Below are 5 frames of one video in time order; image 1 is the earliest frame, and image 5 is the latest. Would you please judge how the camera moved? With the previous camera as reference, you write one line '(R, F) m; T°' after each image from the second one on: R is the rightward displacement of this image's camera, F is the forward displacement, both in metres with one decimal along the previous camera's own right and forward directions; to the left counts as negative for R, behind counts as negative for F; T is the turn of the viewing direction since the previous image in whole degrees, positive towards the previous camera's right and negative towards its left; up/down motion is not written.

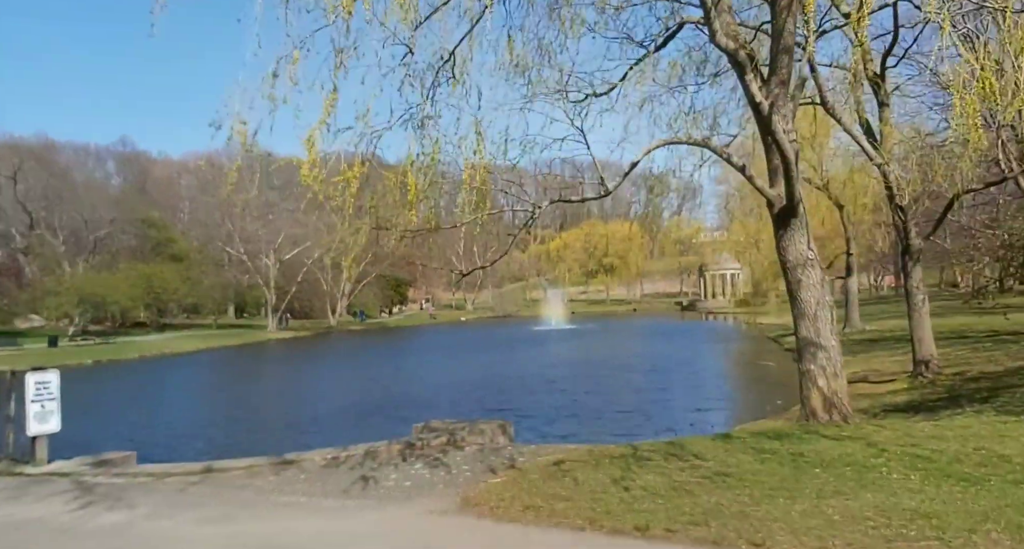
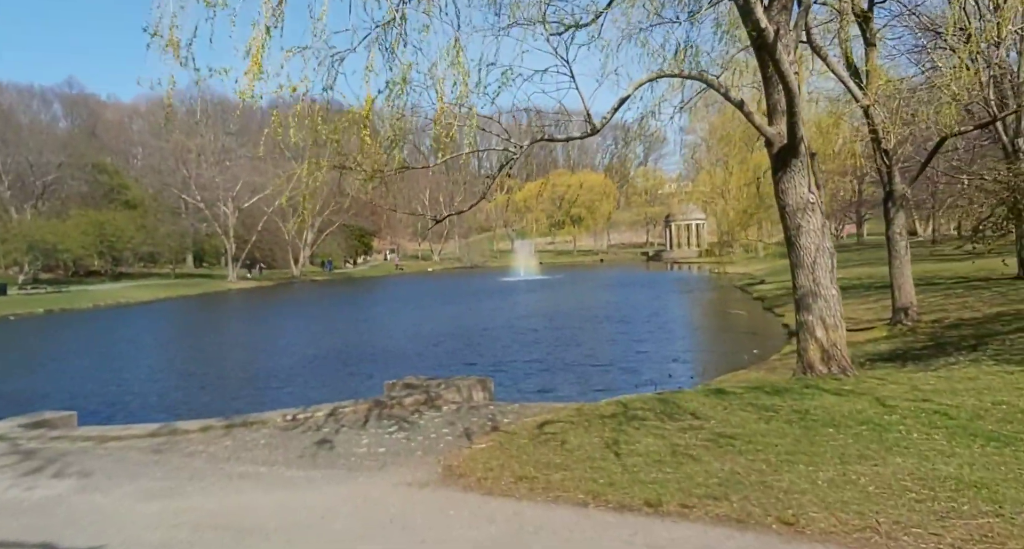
(-0.1, +0.6) m; +2°
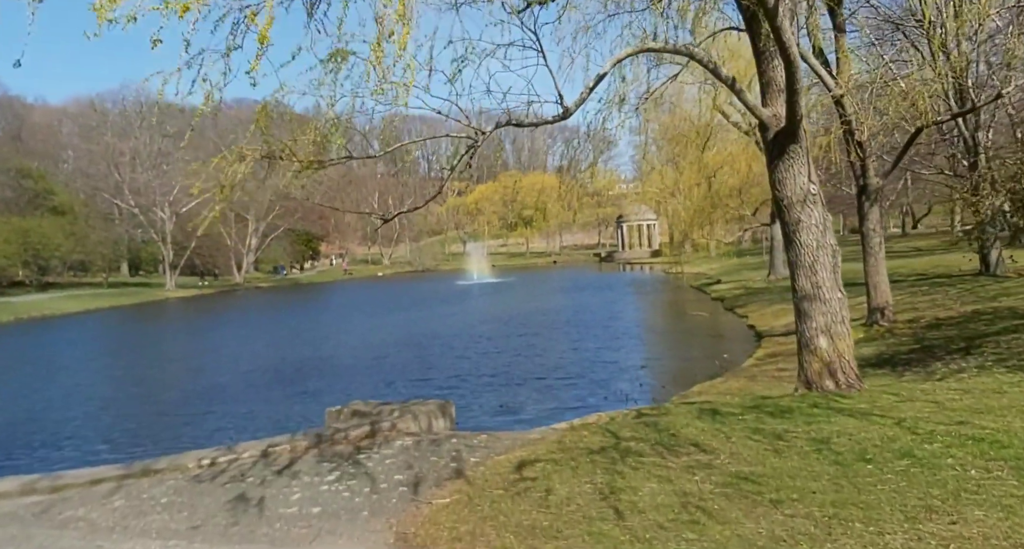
(-0.1, +1.0) m; +3°
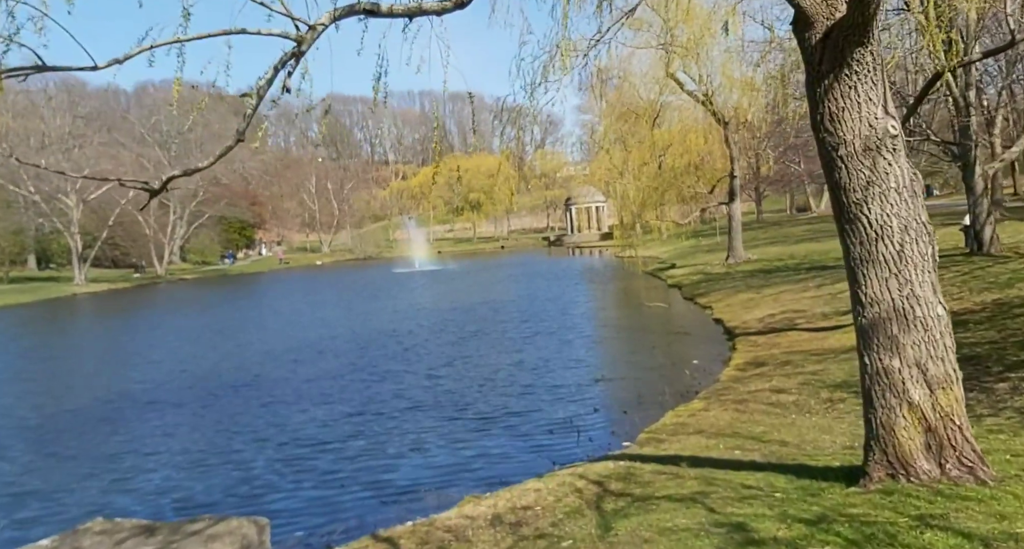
(+0.4, +2.8) m; +3°
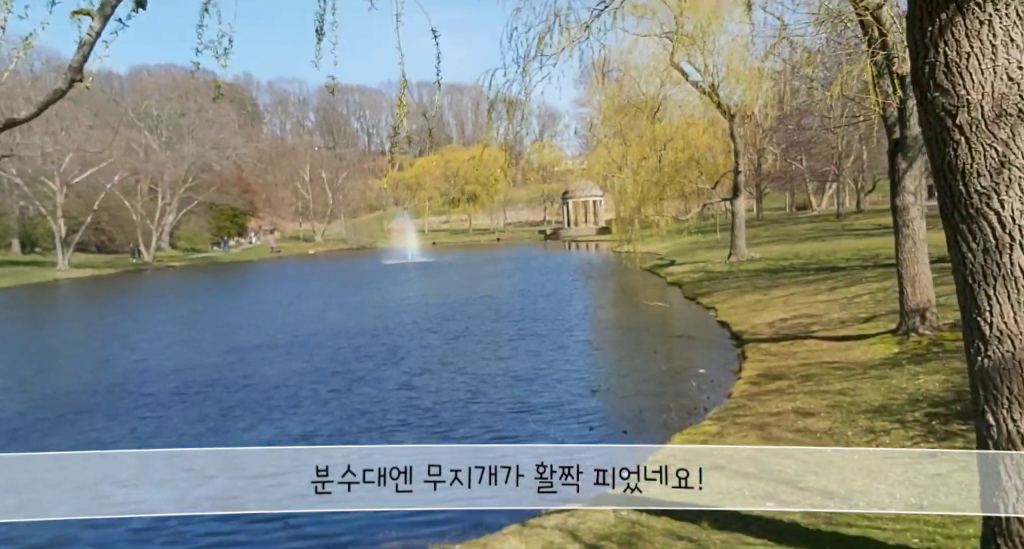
(+0.1, +1.2) m; 0°
